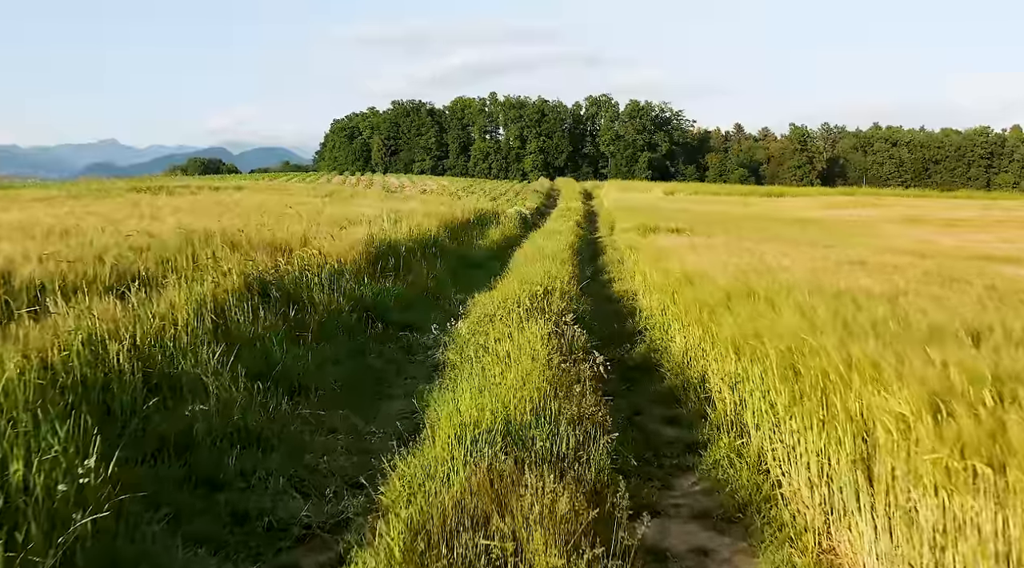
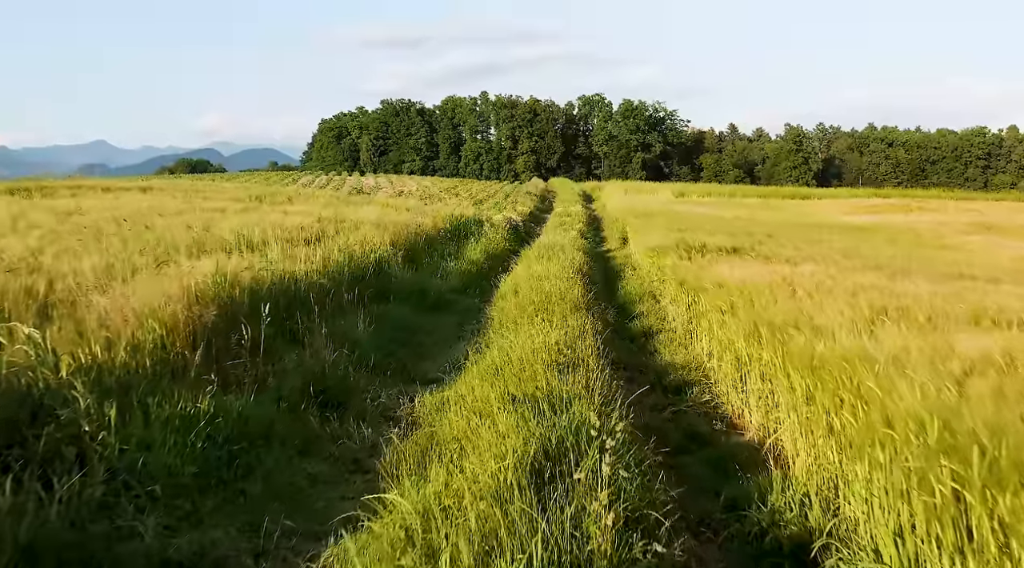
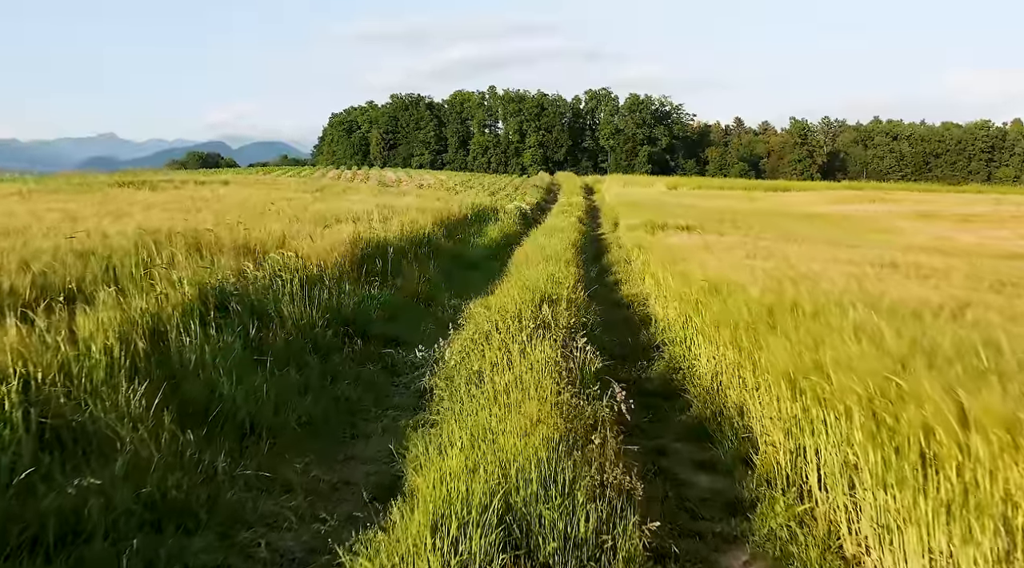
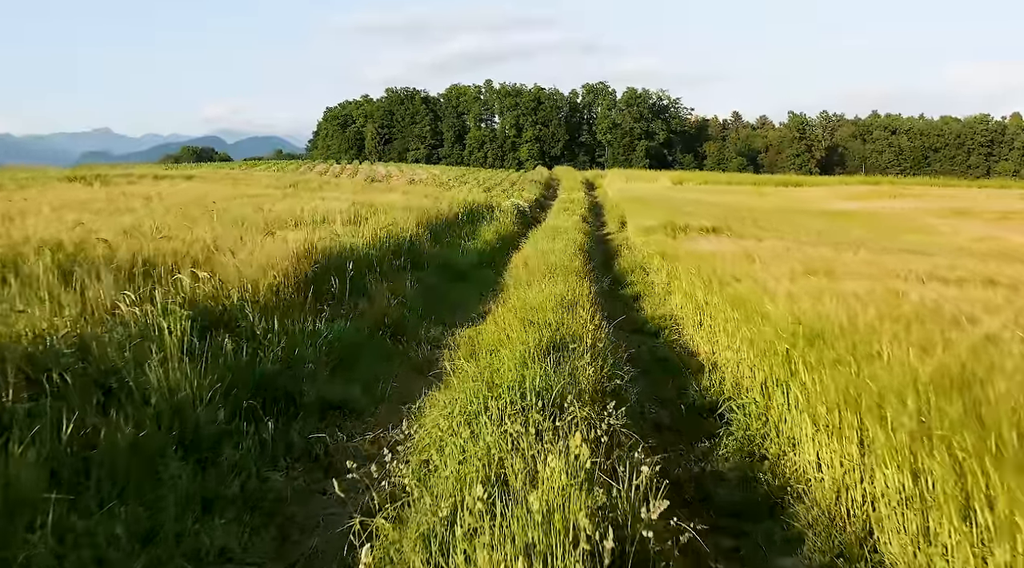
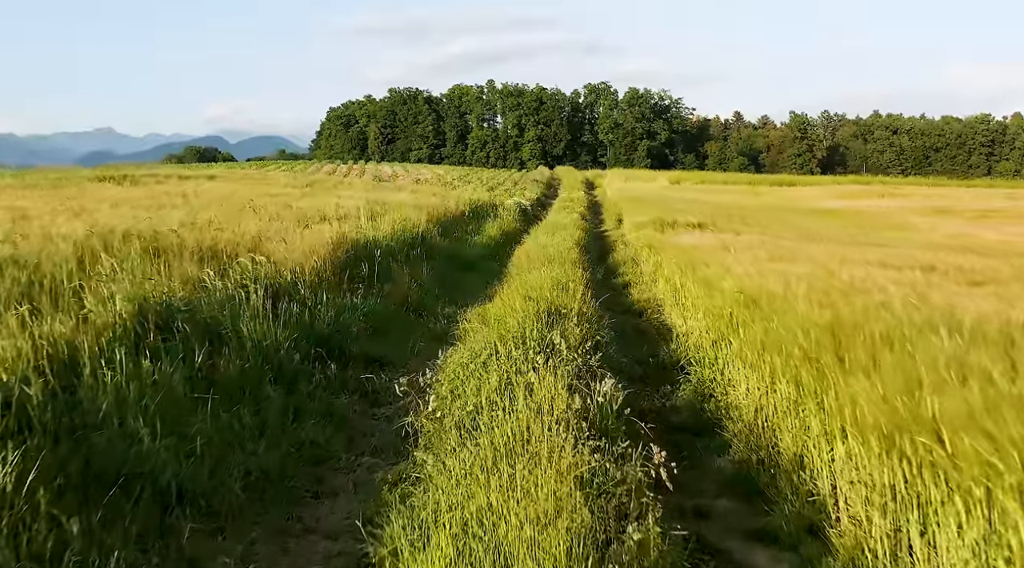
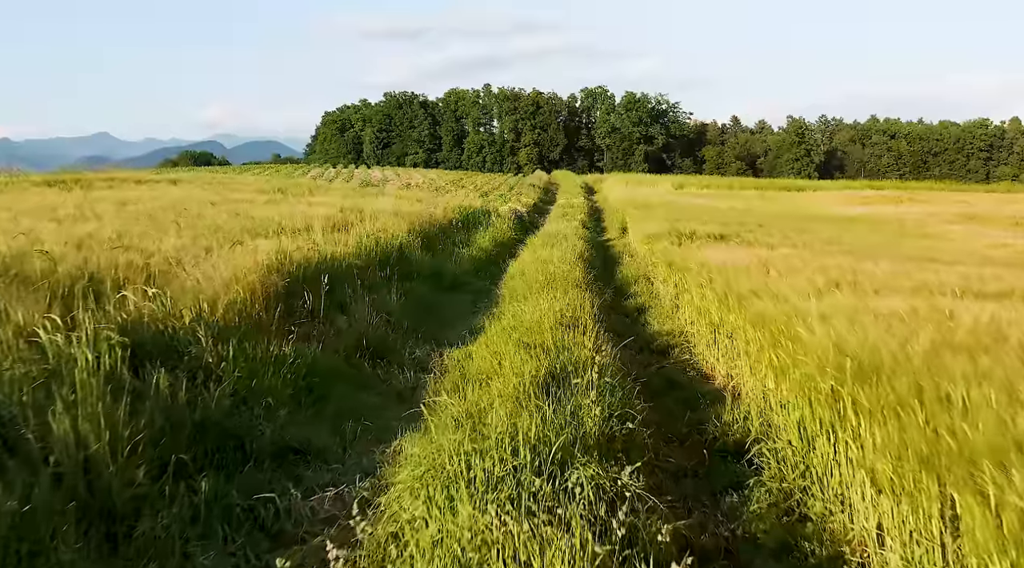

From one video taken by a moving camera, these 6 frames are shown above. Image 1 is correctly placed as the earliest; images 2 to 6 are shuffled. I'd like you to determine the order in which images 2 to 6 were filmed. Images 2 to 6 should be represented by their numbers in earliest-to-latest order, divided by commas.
3, 5, 4, 6, 2
